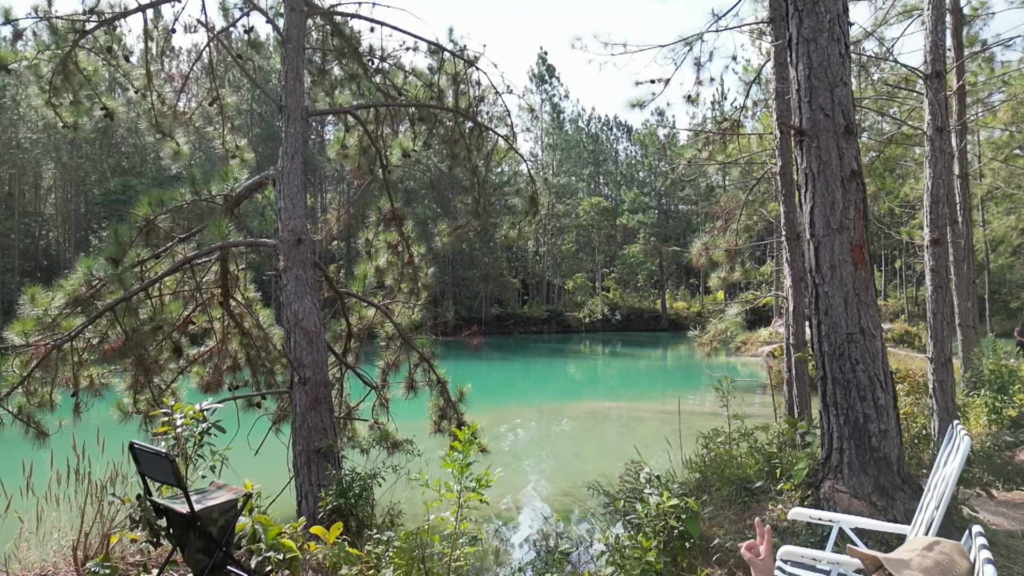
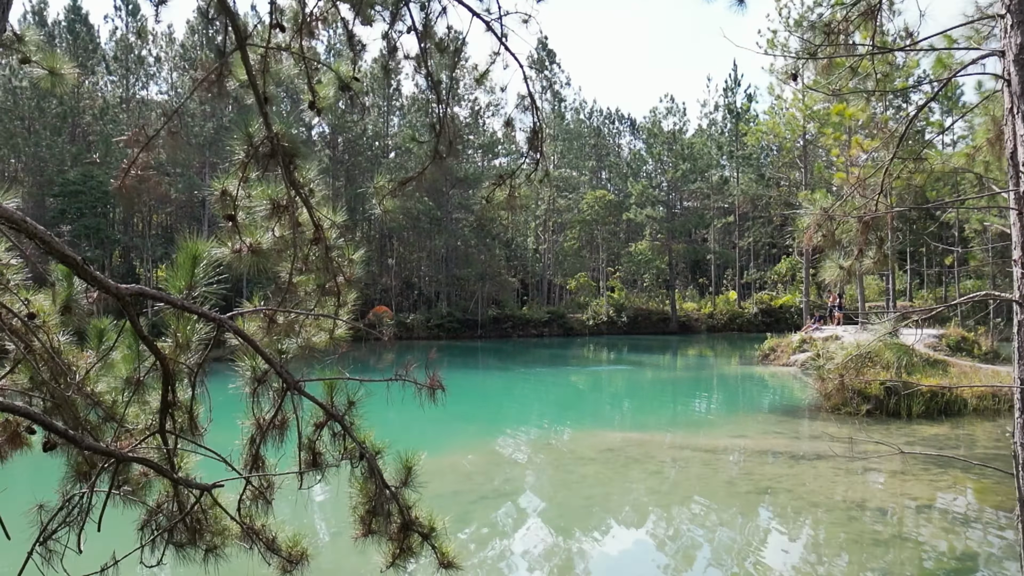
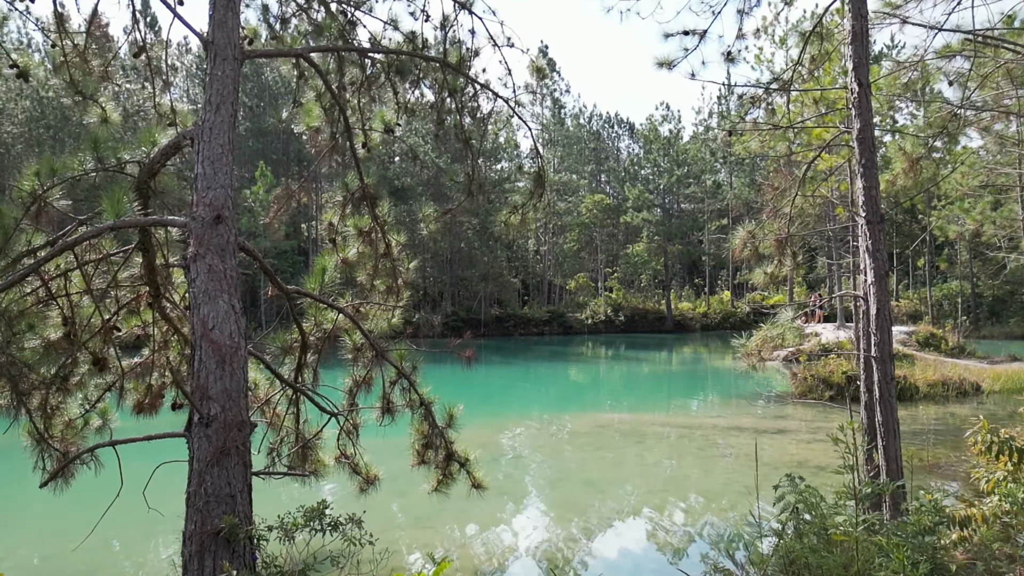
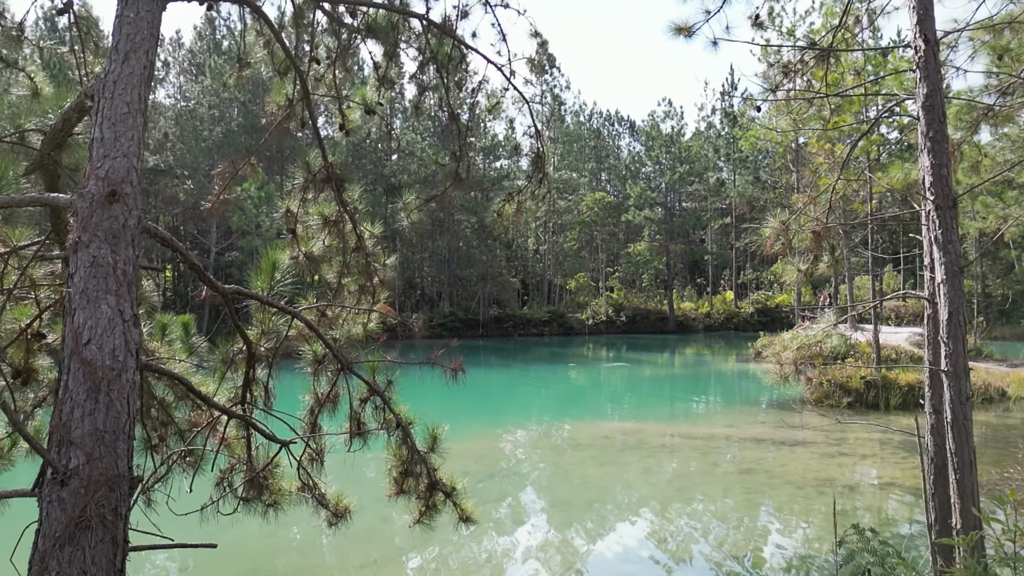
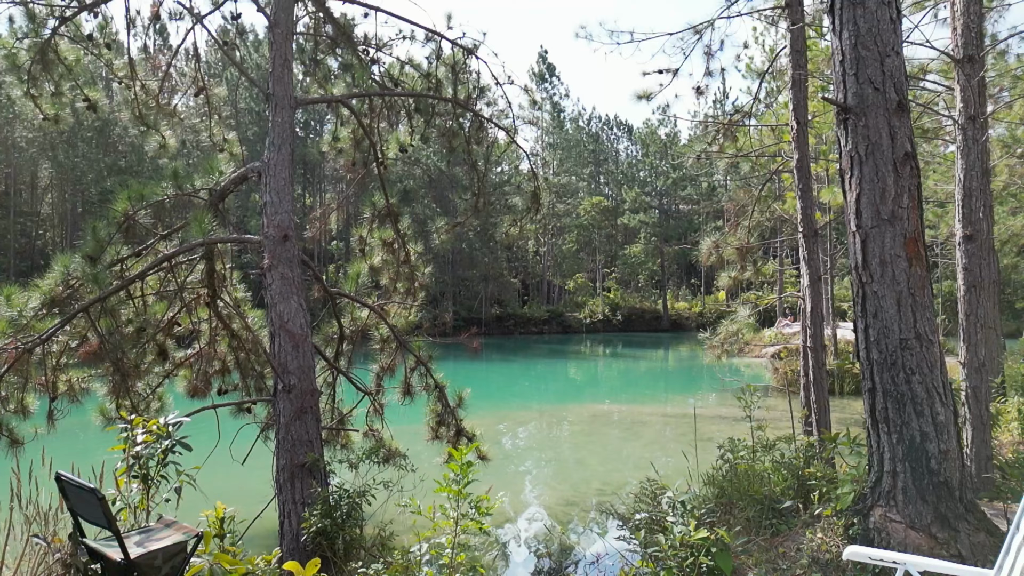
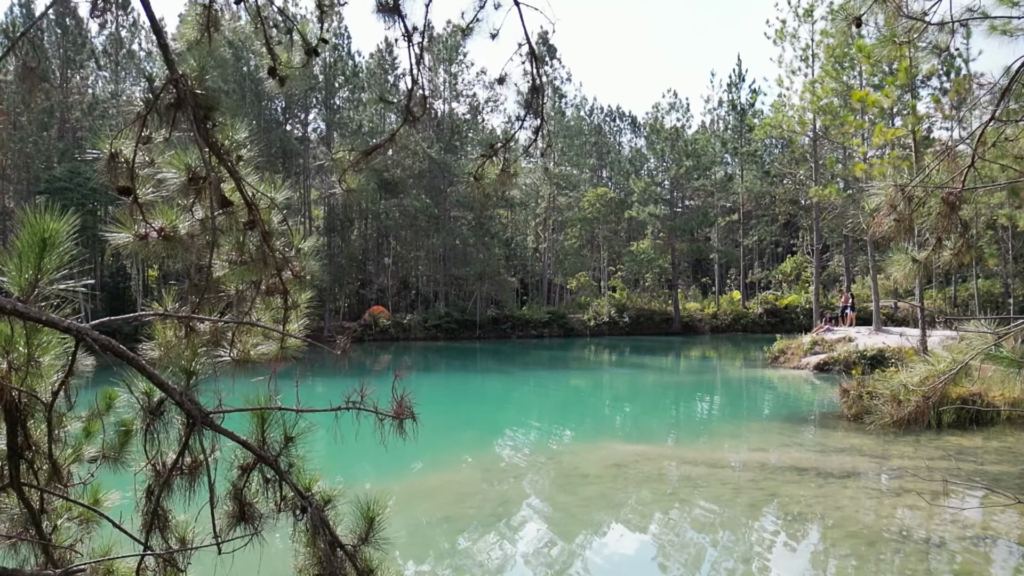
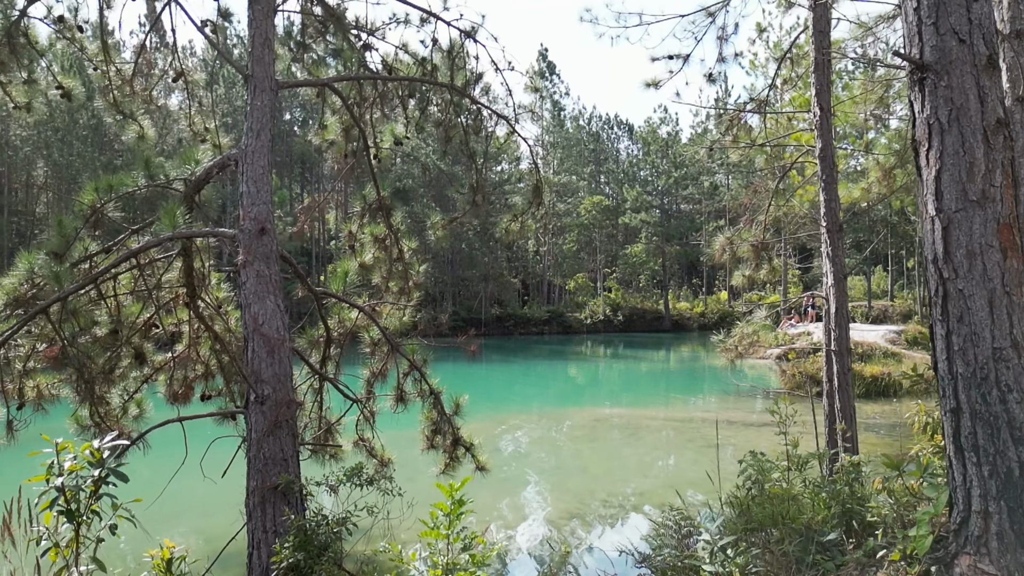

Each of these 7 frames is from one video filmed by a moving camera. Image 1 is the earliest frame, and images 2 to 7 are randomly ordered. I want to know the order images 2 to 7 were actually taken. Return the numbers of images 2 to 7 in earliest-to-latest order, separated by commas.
5, 7, 3, 4, 2, 6
